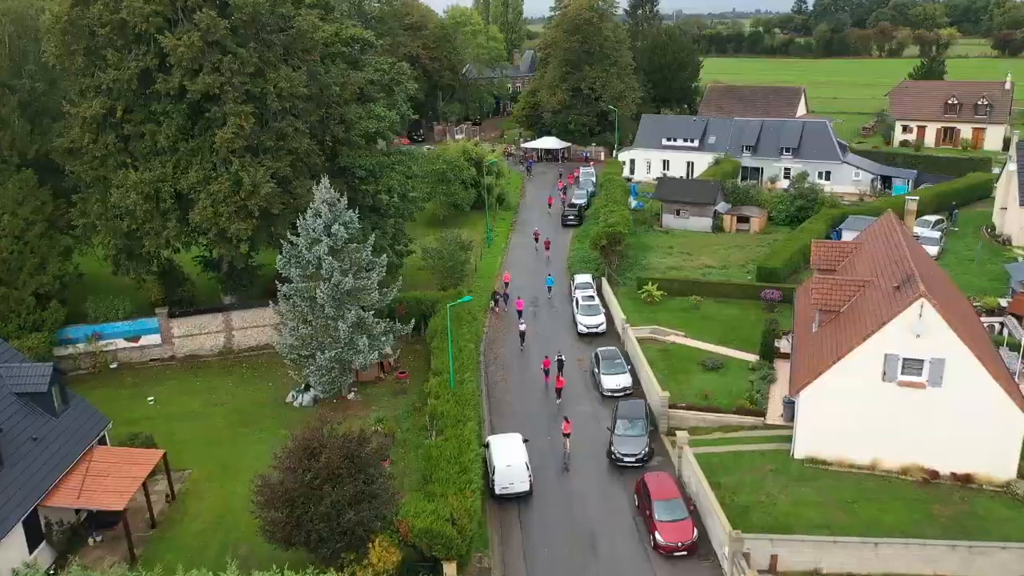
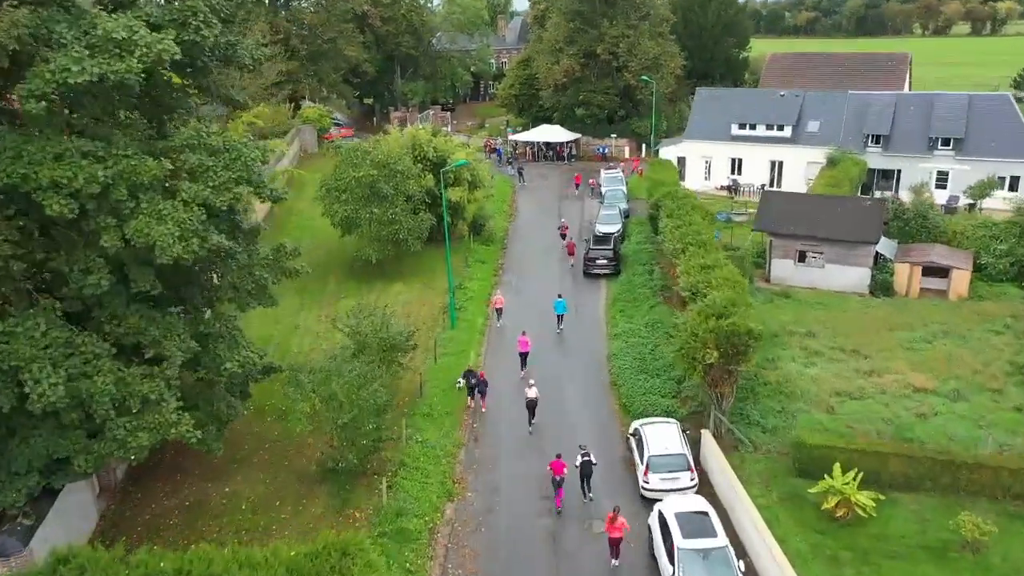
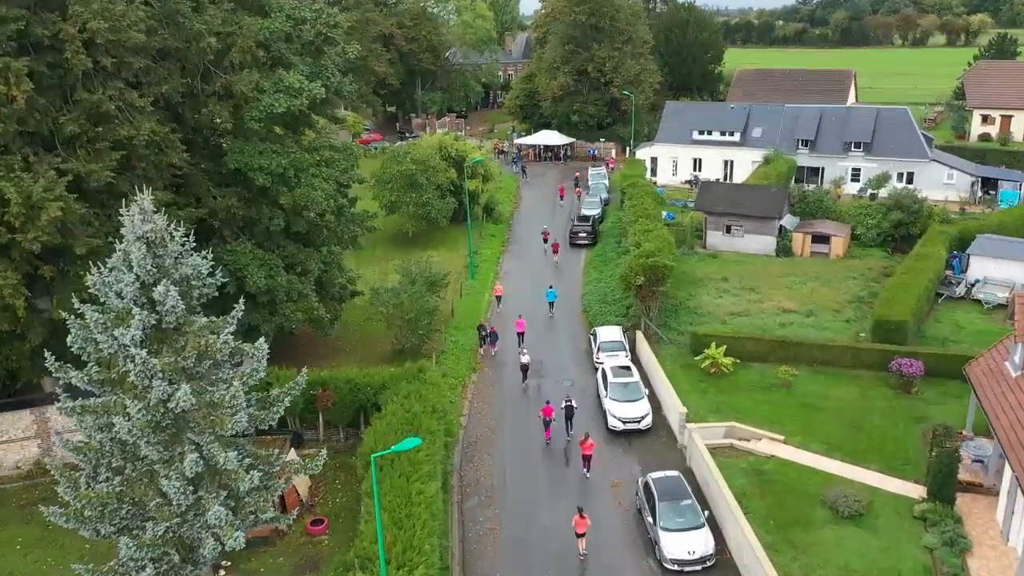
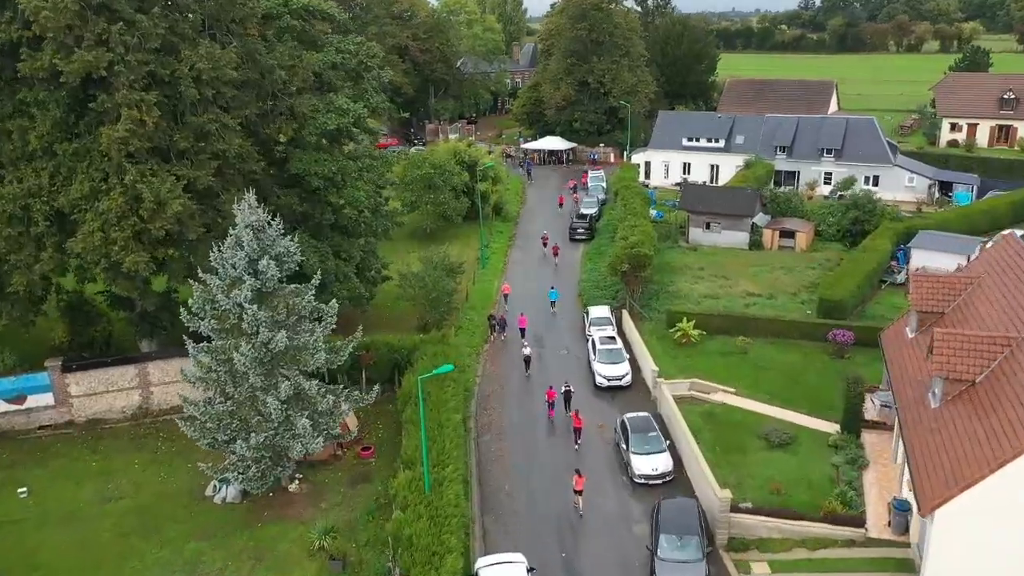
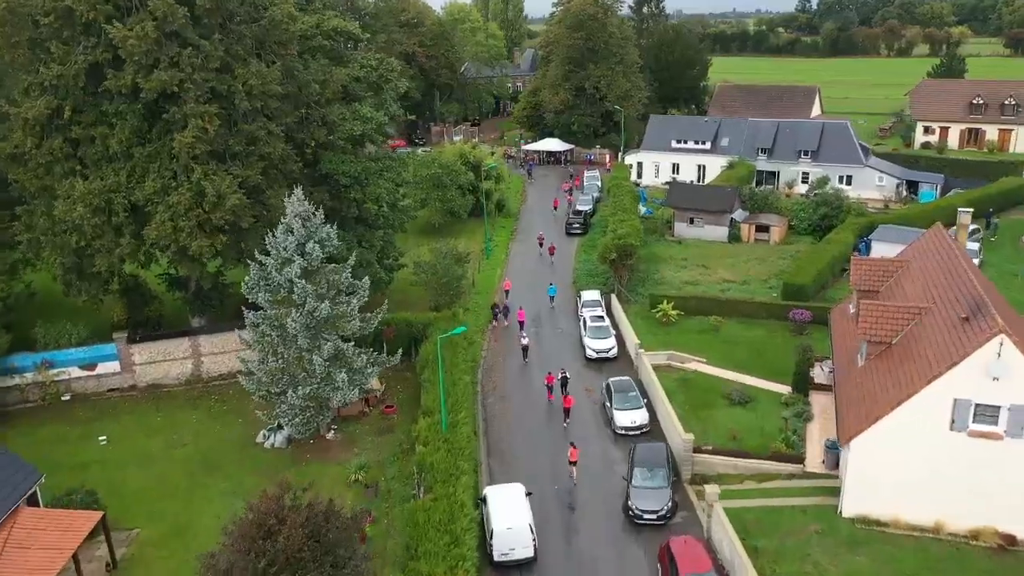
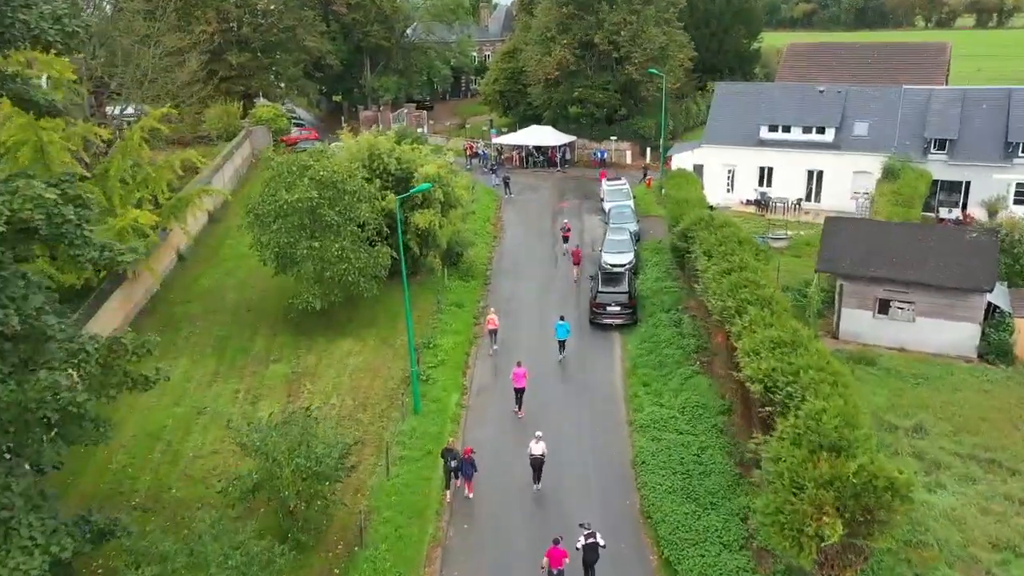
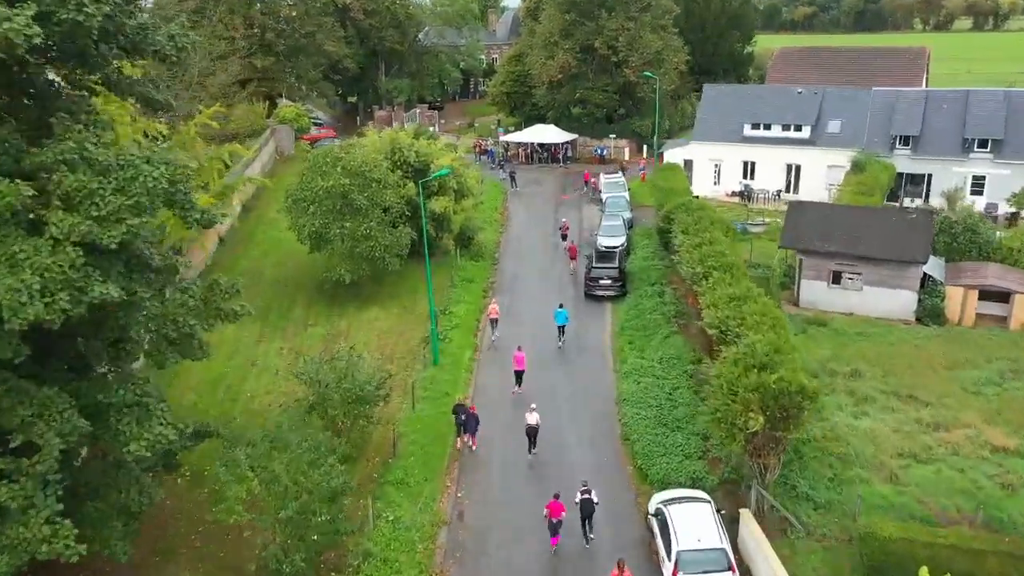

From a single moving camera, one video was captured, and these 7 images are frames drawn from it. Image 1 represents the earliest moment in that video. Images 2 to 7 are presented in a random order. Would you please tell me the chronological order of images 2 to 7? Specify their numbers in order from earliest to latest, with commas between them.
5, 4, 3, 2, 7, 6
